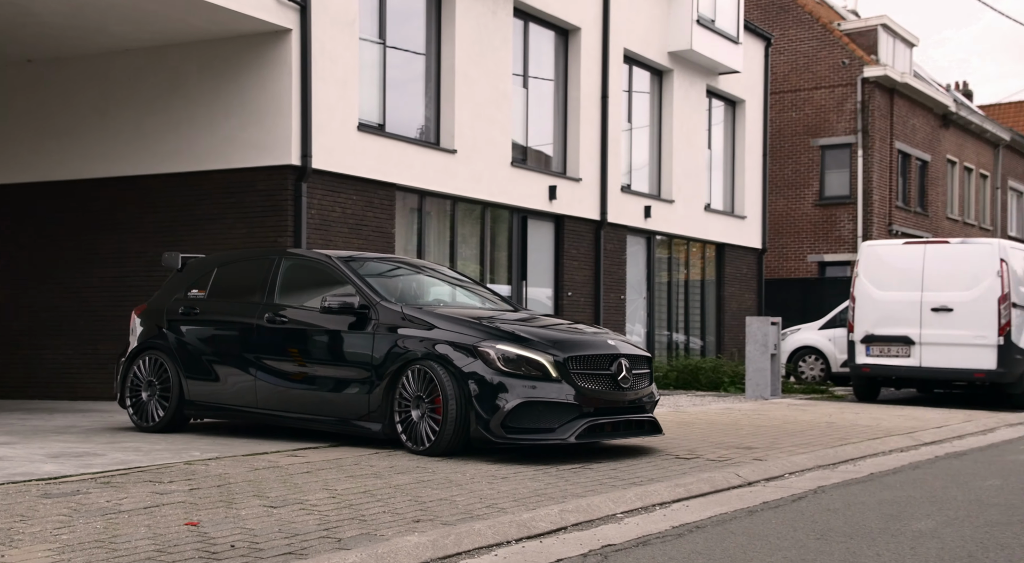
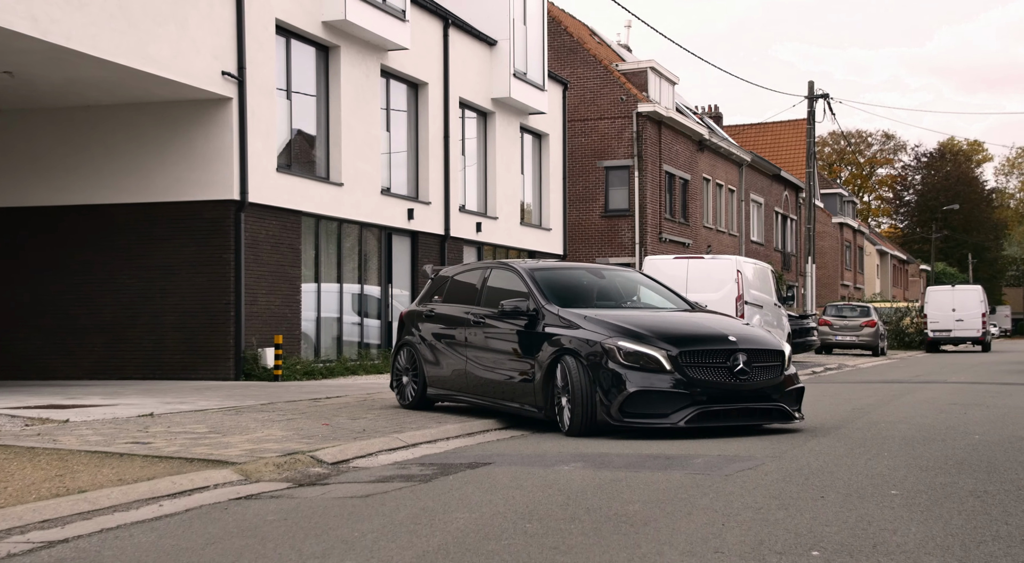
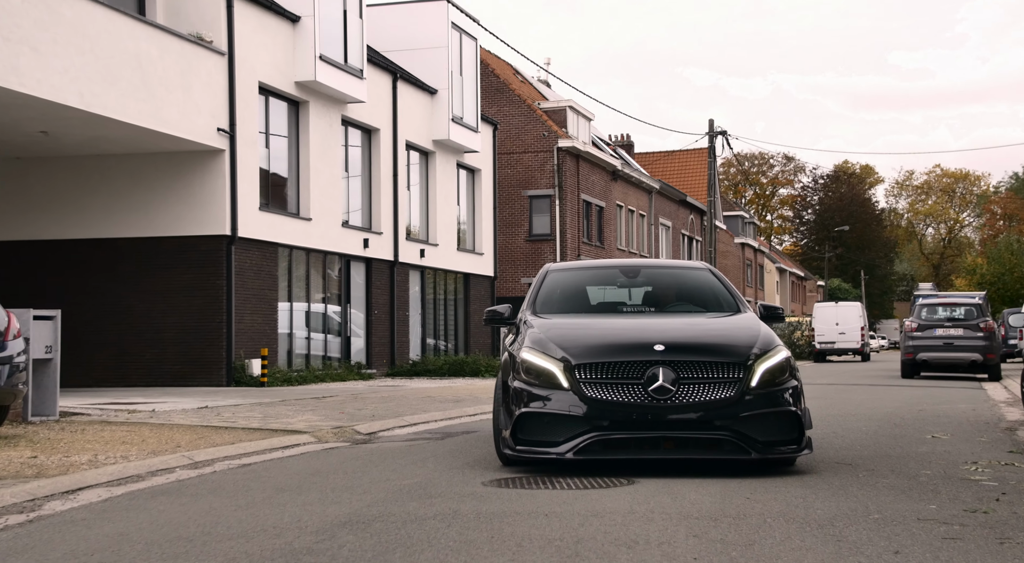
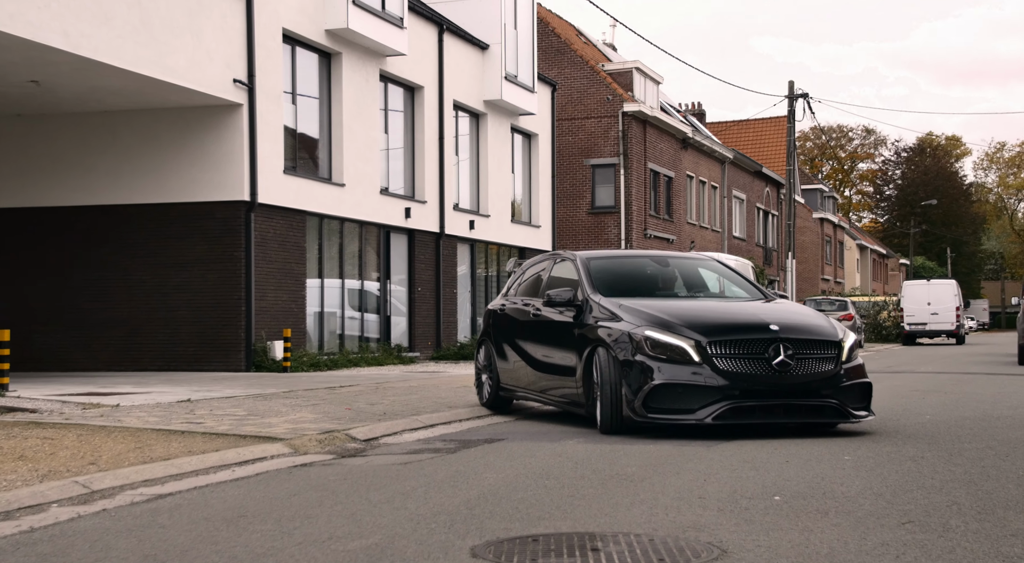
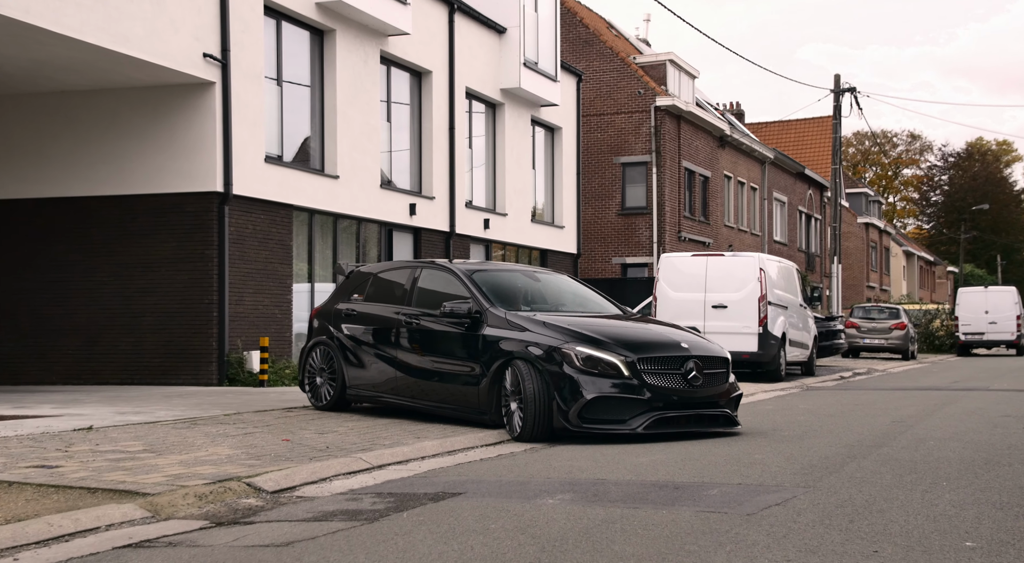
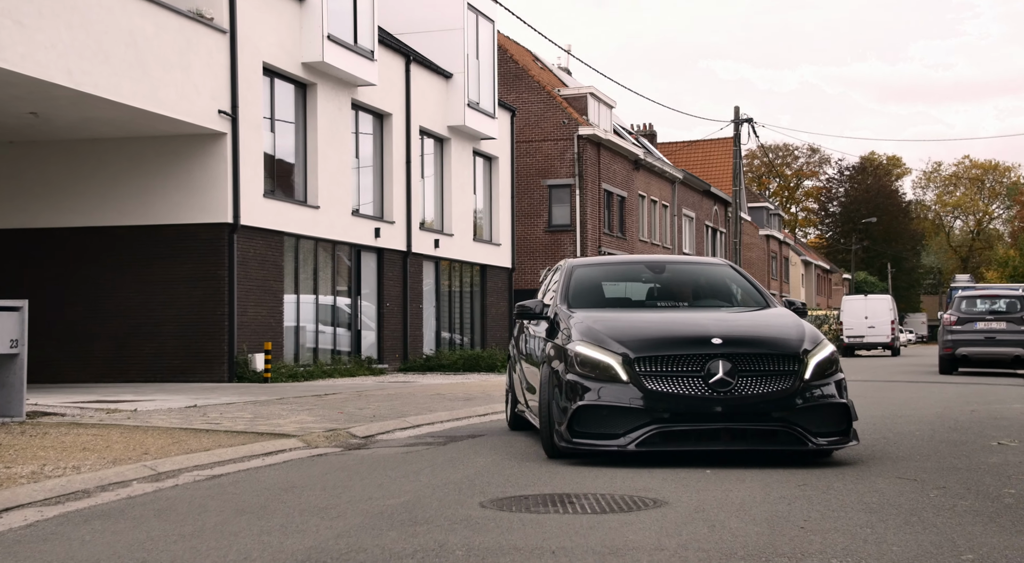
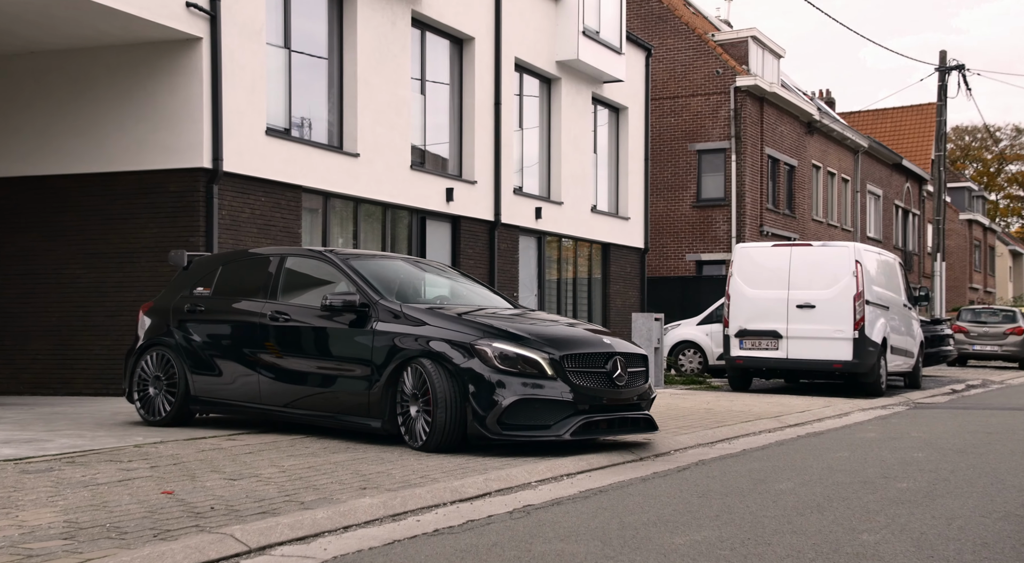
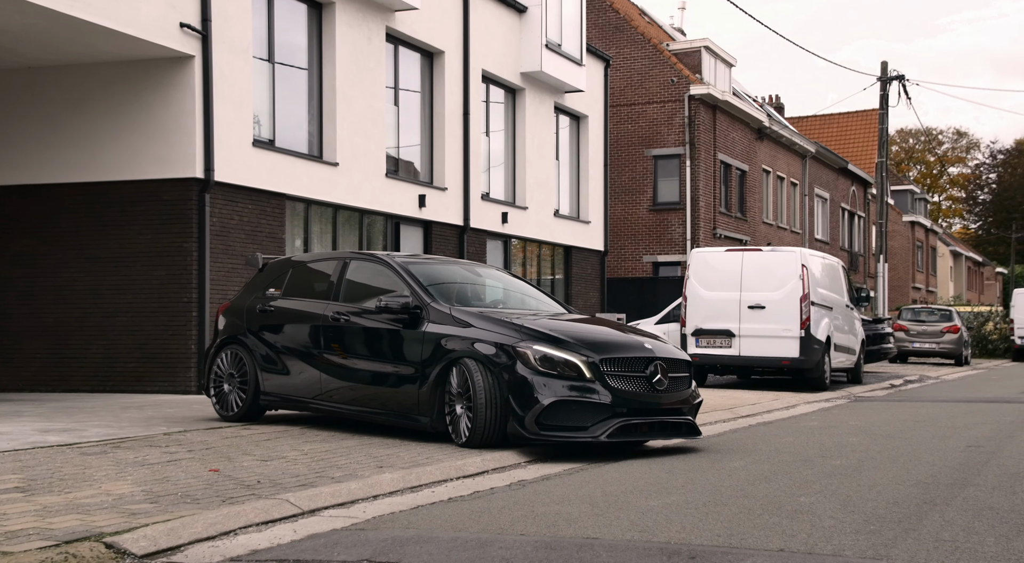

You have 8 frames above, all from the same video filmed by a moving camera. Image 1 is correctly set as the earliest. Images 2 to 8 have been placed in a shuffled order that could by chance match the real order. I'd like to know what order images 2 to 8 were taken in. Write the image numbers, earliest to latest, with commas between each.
7, 8, 5, 2, 4, 6, 3
